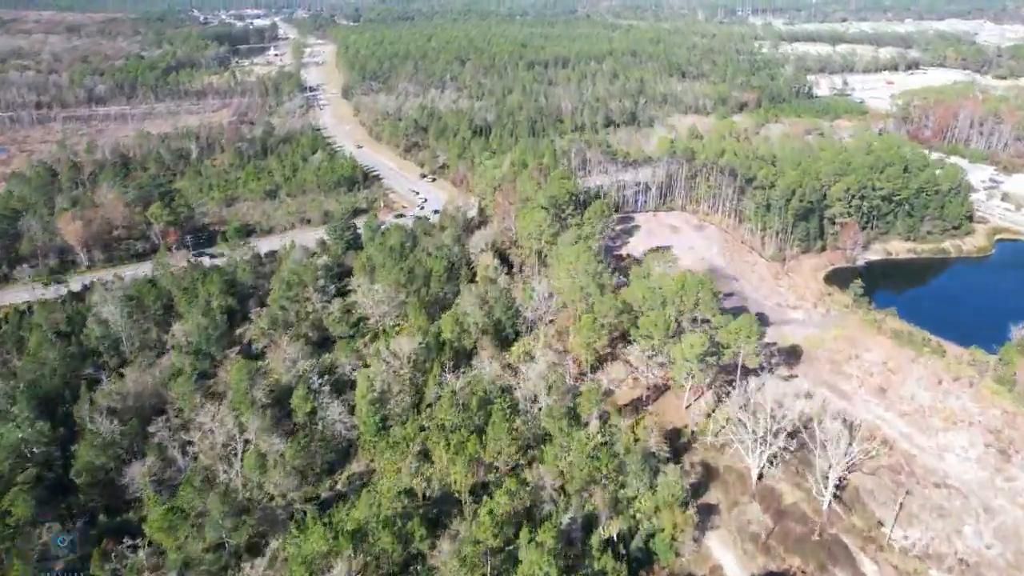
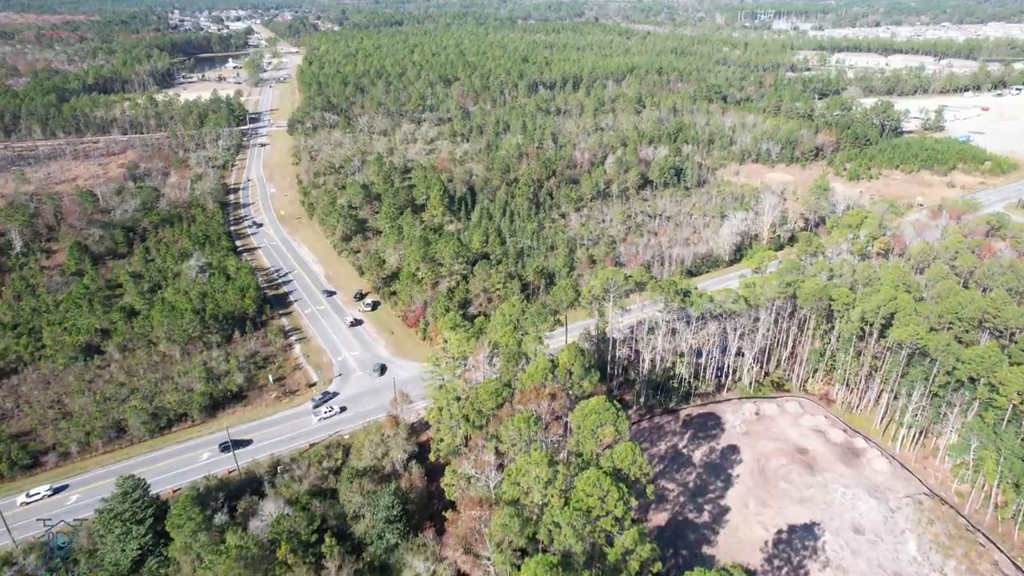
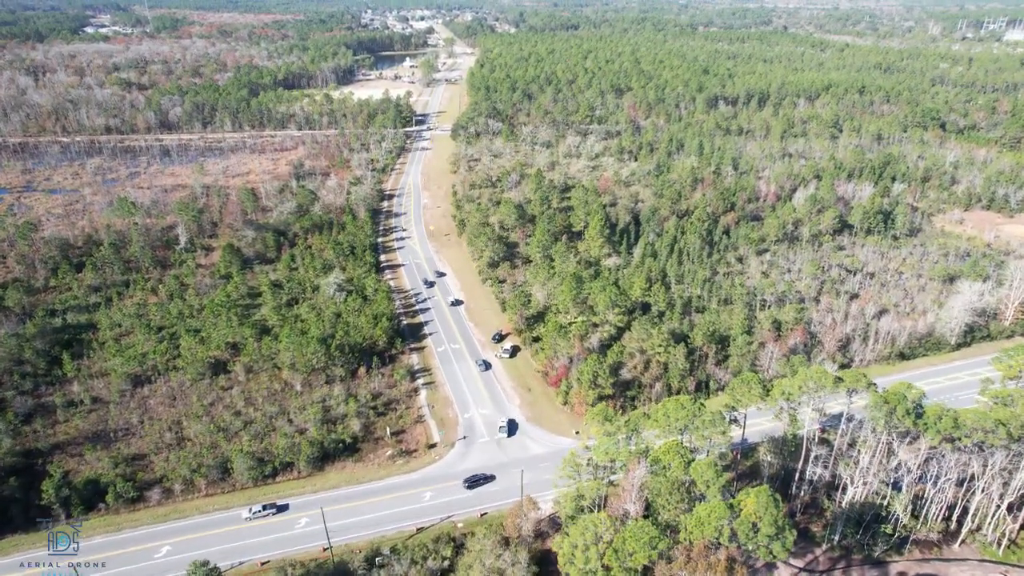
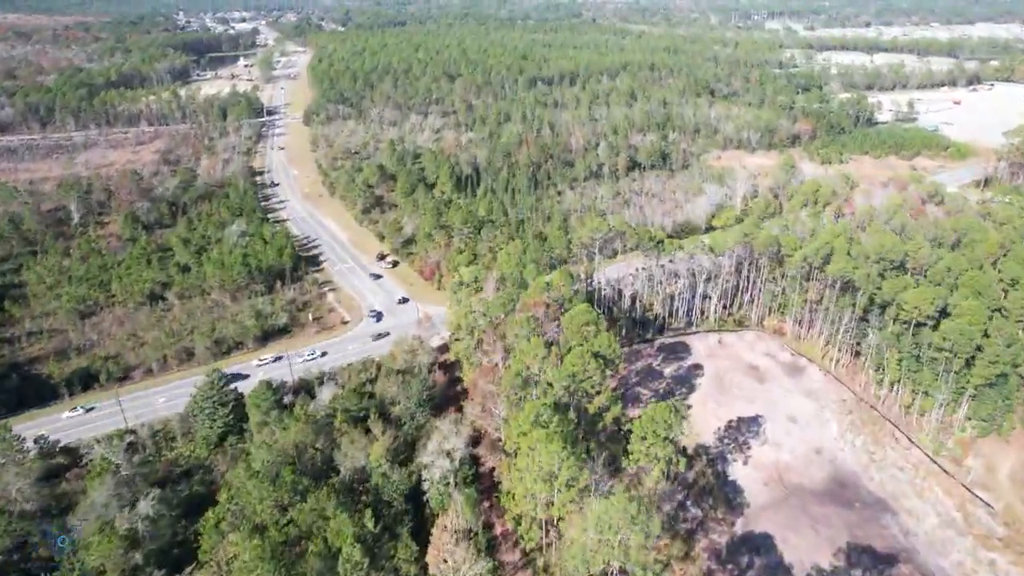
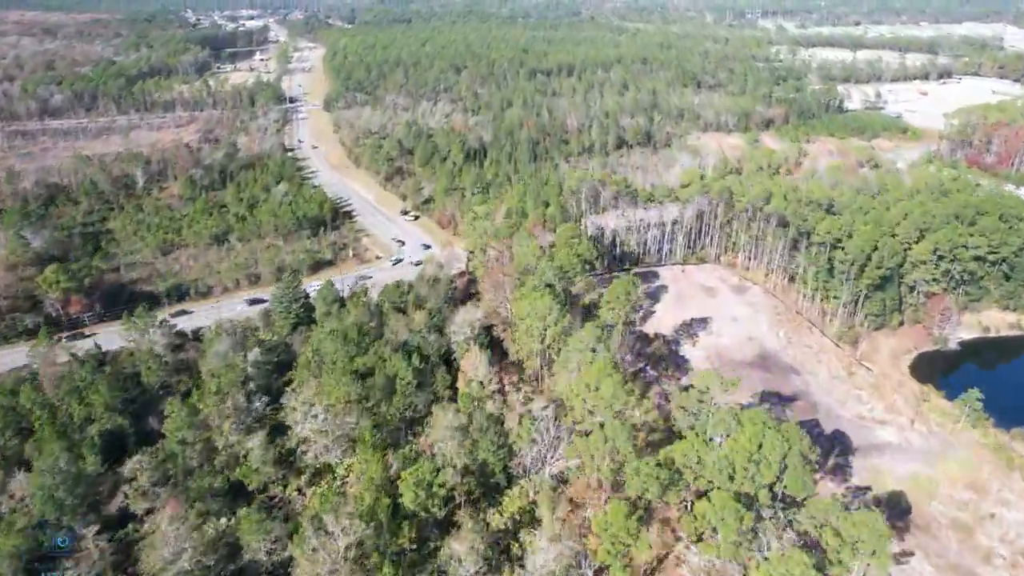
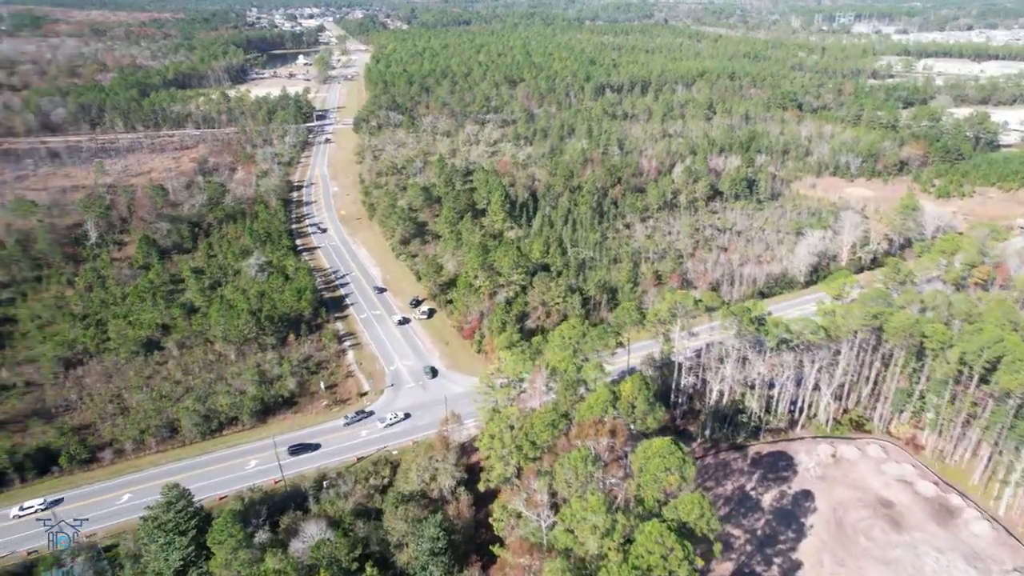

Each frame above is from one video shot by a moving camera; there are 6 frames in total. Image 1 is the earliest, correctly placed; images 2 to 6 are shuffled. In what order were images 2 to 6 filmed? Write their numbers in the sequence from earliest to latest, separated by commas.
5, 4, 2, 6, 3
